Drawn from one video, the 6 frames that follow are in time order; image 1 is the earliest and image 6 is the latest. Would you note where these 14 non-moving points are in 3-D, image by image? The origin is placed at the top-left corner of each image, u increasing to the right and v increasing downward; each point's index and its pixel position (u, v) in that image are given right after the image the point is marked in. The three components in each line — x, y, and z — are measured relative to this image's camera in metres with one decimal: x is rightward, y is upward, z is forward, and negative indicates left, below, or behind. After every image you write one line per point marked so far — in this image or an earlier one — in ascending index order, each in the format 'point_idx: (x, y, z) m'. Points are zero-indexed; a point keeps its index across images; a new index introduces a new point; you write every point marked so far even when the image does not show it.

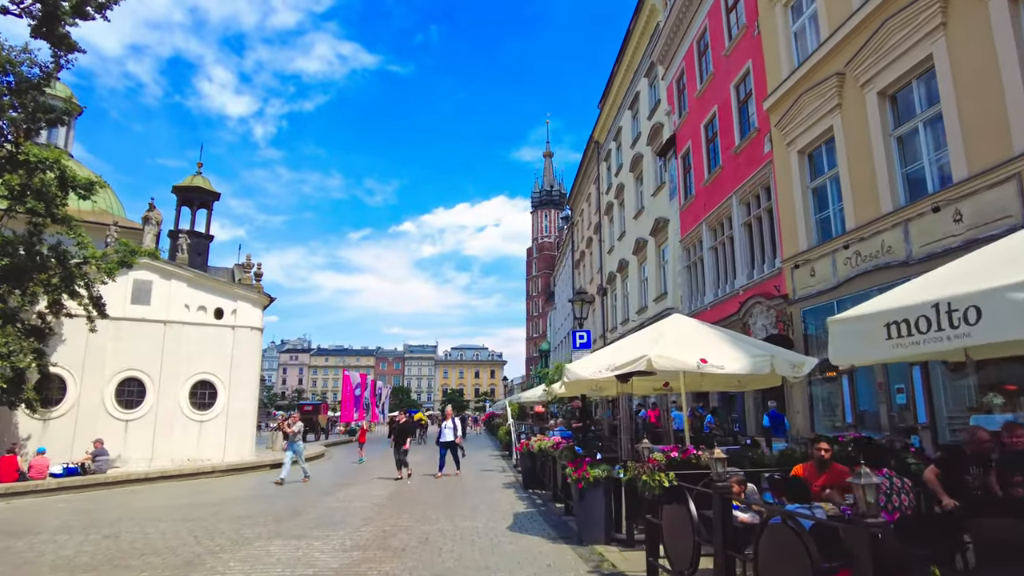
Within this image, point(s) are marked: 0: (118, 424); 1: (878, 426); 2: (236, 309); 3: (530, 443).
0: (-10.8, -3.7, +16.9) m
1: (+7.1, -2.7, +12.1) m
2: (-8.6, -0.6, +19.2) m
3: (+0.3, -2.5, +10.1) m
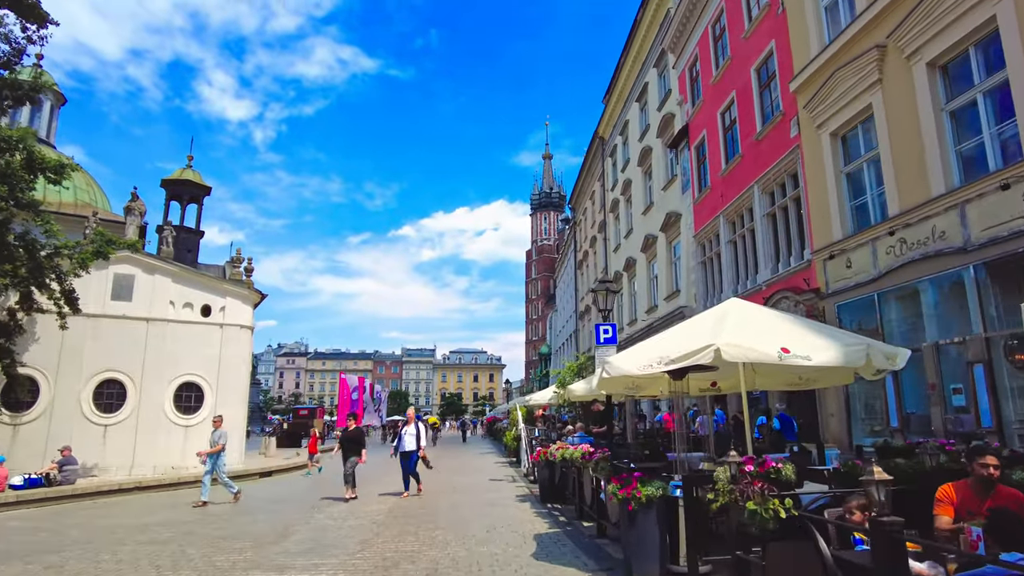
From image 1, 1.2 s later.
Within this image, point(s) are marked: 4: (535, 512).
0: (-10.5, -3.6, +15.7) m
1: (+7.3, -2.5, +10.9) m
2: (-8.4, -0.5, +18.0) m
3: (+0.6, -2.3, +8.9) m
4: (+0.3, -3.1, +8.5) m
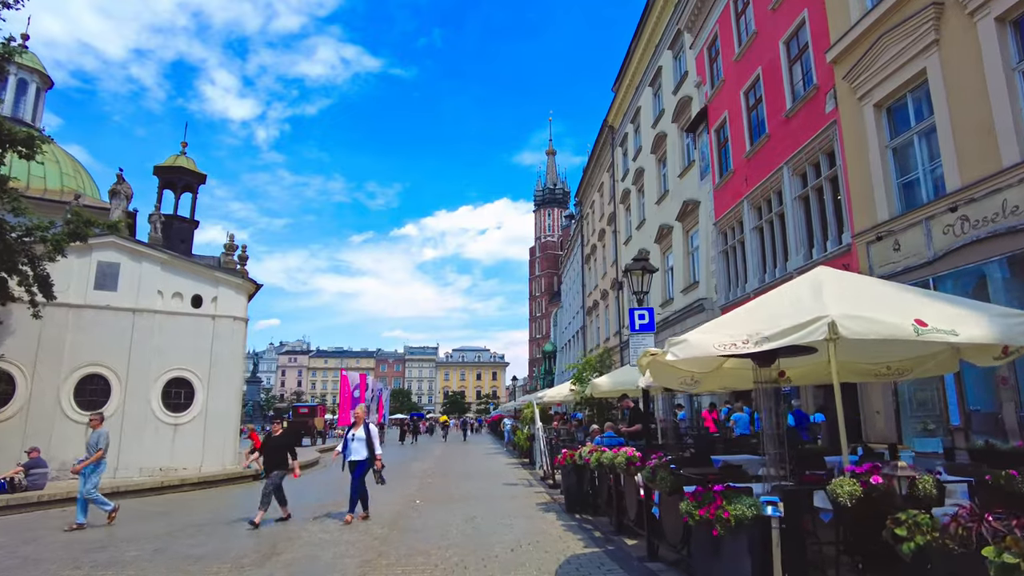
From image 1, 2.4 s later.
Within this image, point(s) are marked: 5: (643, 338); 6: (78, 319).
0: (-10.2, -3.3, +14.6) m
1: (+7.6, -2.2, +9.8) m
2: (-8.0, -0.2, +16.9) m
3: (+0.8, -2.1, +7.8) m
4: (+0.6, -2.8, +7.3) m
5: (+1.7, -0.6, +7.9) m
6: (-10.5, -0.7, +15.0) m
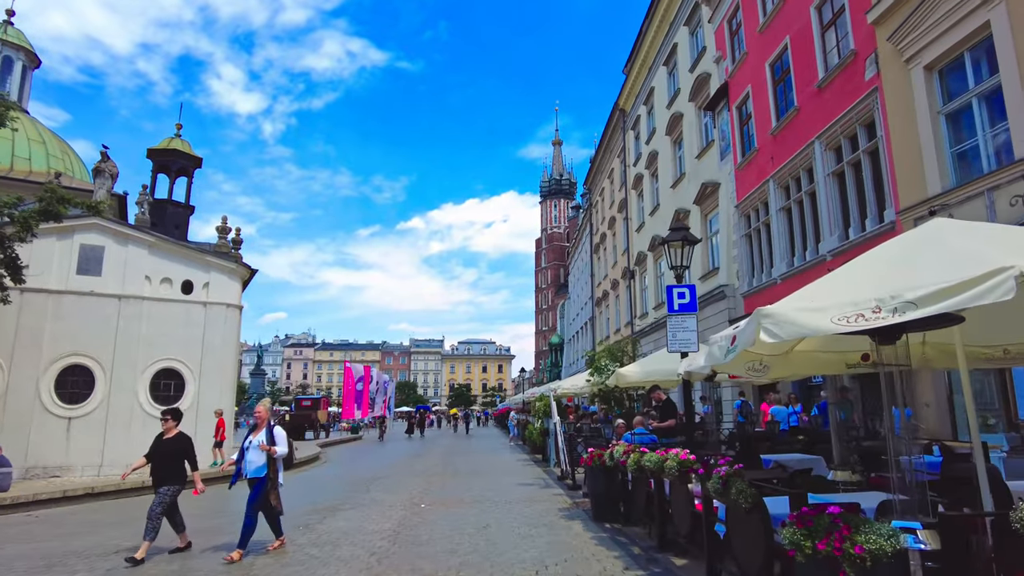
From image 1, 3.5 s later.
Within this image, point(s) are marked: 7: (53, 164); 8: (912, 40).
0: (-10.0, -3.0, +13.6) m
1: (+7.9, -1.9, +8.6) m
2: (-7.8, +0.2, +15.9) m
3: (+1.0, -1.8, +6.7) m
4: (+0.8, -2.5, +6.3) m
5: (+1.9, -0.4, +6.8) m
6: (-10.2, -0.4, +14.0) m
7: (-14.4, +3.9, +19.4) m
8: (+7.6, +4.7, +11.7) m
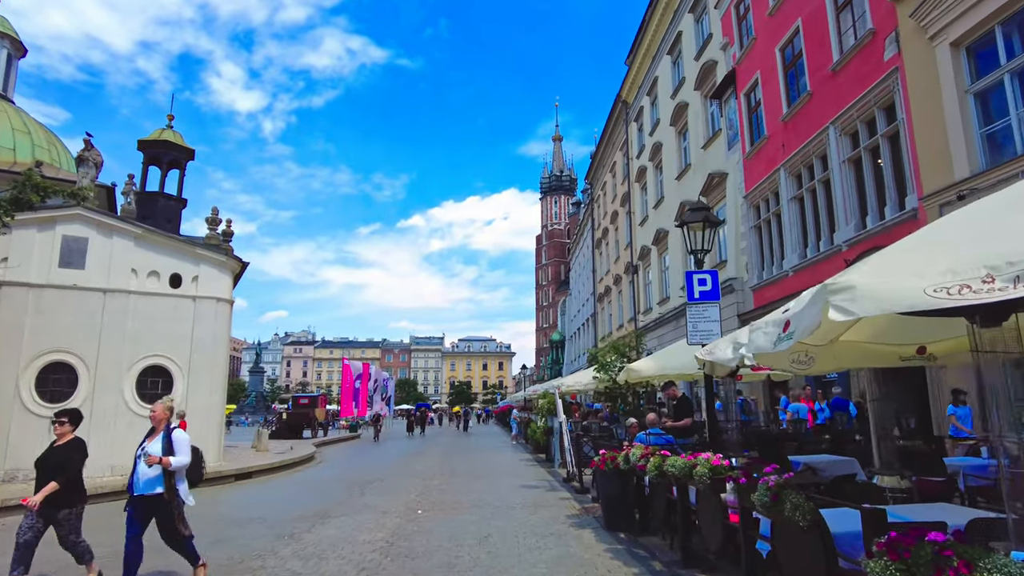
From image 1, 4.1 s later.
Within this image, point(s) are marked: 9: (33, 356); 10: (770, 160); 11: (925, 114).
0: (-9.9, -2.8, +13.0) m
1: (+7.9, -1.7, +8.0) m
2: (-7.7, +0.3, +15.3) m
3: (+1.1, -1.6, +6.1) m
4: (+0.9, -2.4, +5.7) m
5: (+1.9, -0.2, +6.2) m
6: (-10.2, -0.3, +13.4) m
7: (-14.3, +4.0, +18.8) m
8: (+7.6, +4.9, +11.1) m
9: (-10.2, -1.4, +13.2) m
10: (+7.3, +3.6, +17.7) m
11: (+7.6, +3.2, +11.4) m
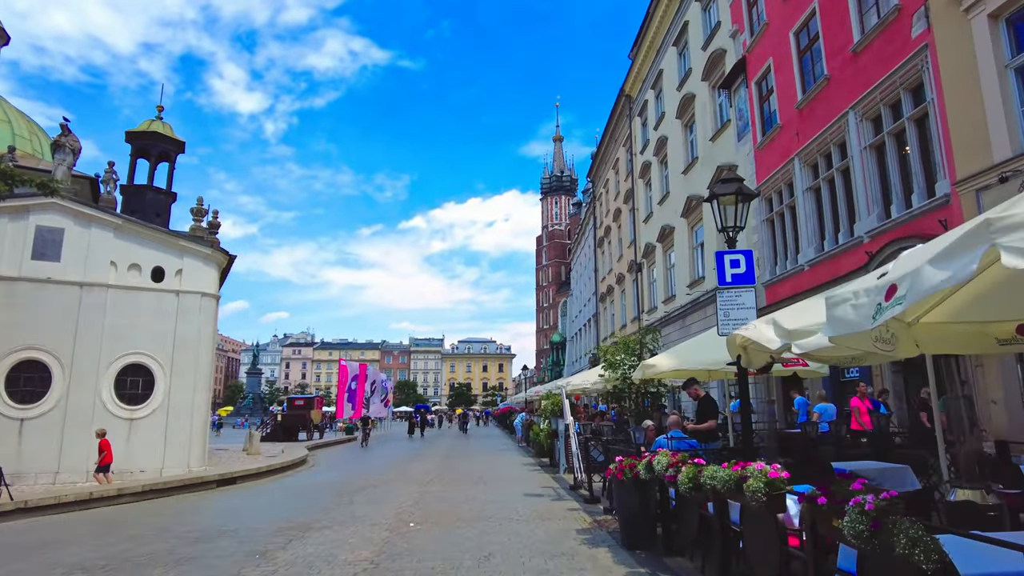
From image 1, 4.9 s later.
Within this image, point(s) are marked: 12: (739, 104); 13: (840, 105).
0: (-9.9, -2.7, +12.2) m
1: (+7.9, -1.6, +7.2) m
2: (-7.7, +0.4, +14.5) m
3: (+1.1, -1.5, +5.3) m
4: (+0.9, -2.2, +4.8) m
5: (+2.0, -0.1, +5.4) m
6: (-10.2, -0.1, +12.6) m
7: (-14.3, +4.2, +18.0) m
8: (+7.7, +5.0, +10.3) m
9: (-10.1, -1.3, +12.4) m
10: (+7.4, +3.8, +16.9) m
11: (+7.6, +3.3, +10.6) m
12: (+7.3, +5.9, +19.9) m
13: (+7.6, +4.2, +14.3) m
